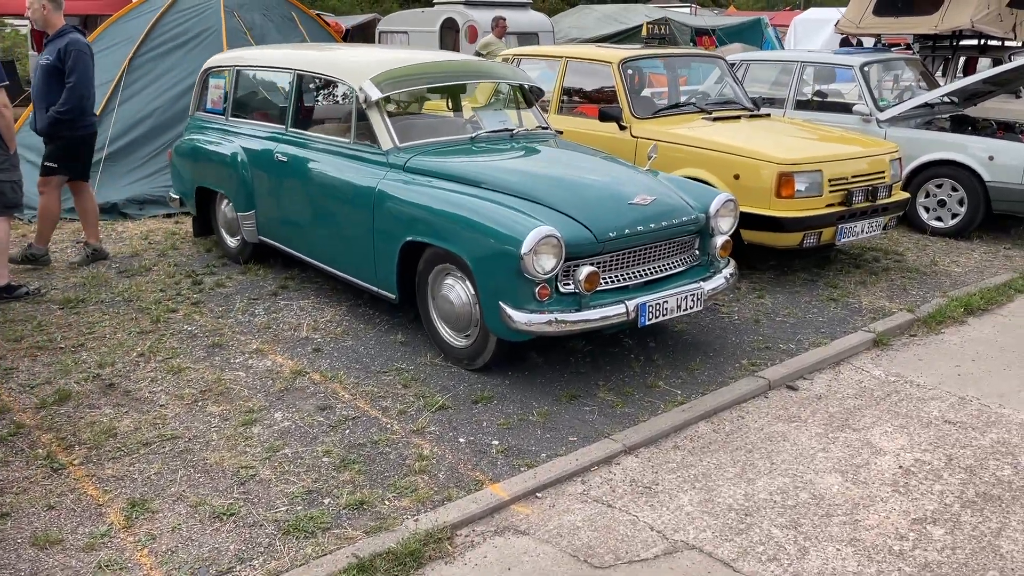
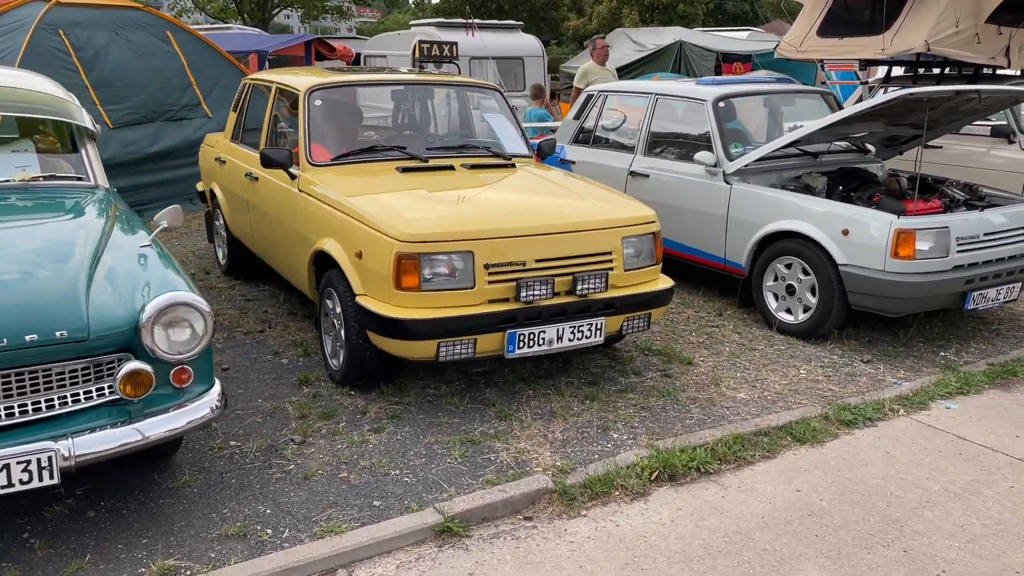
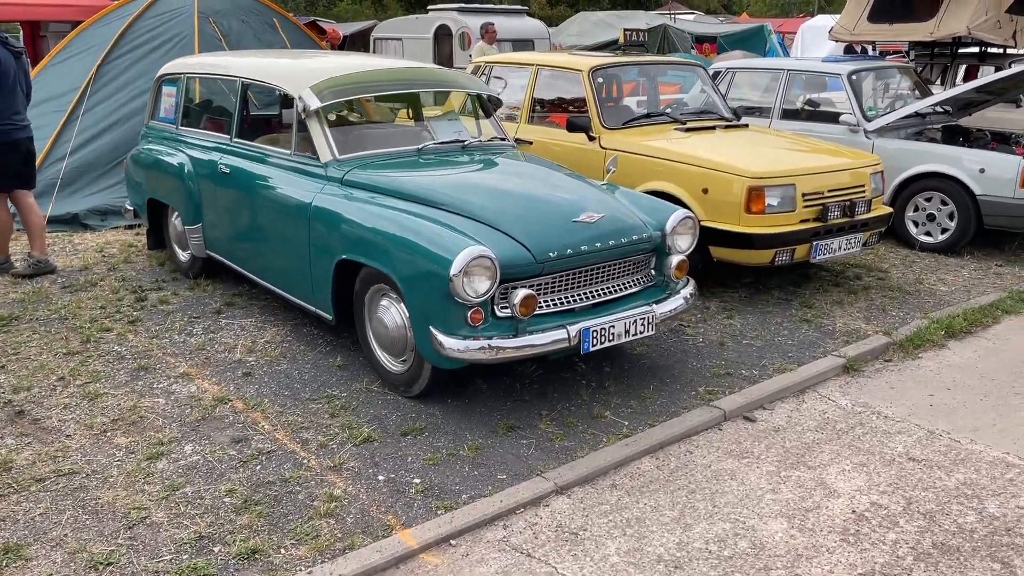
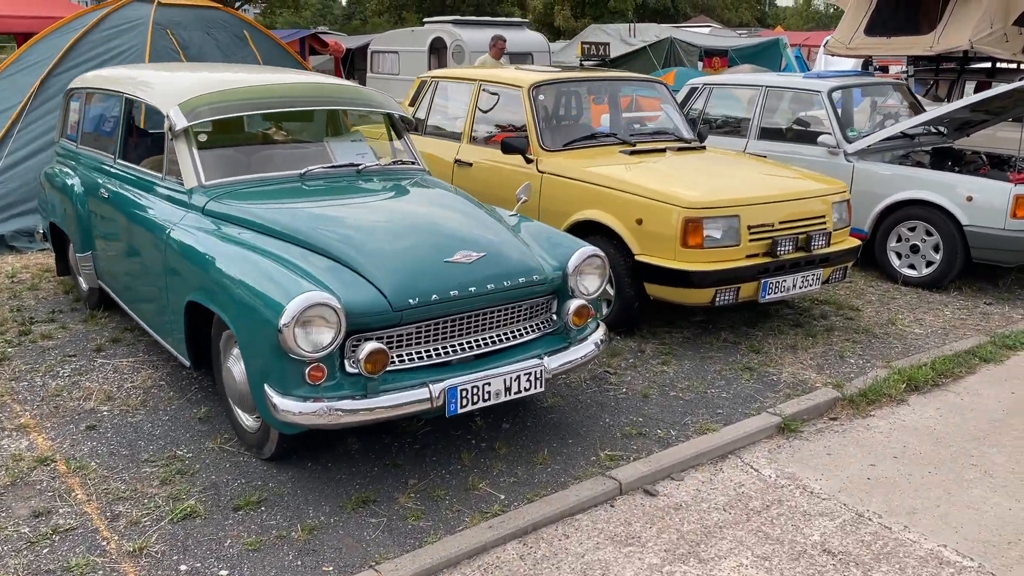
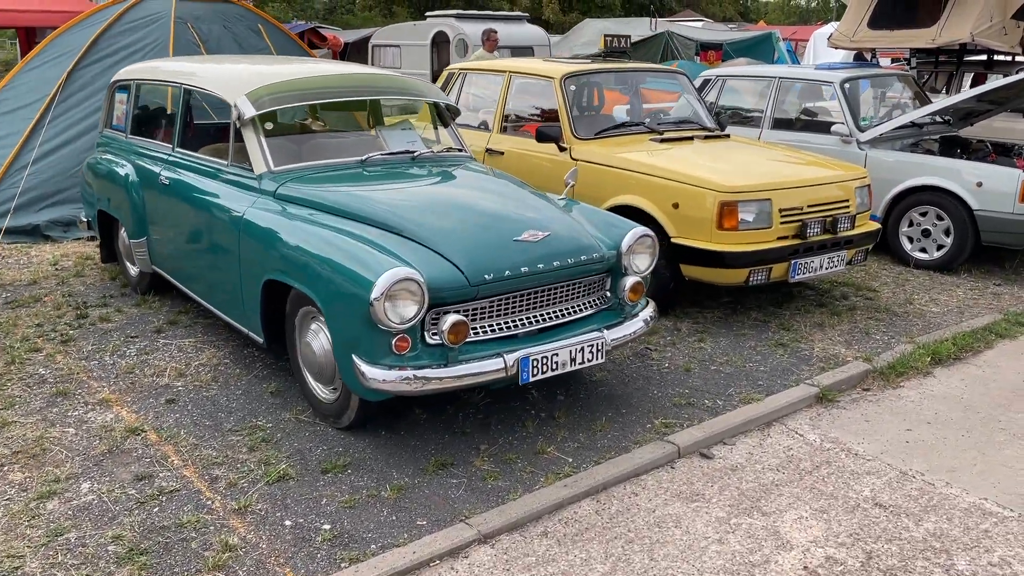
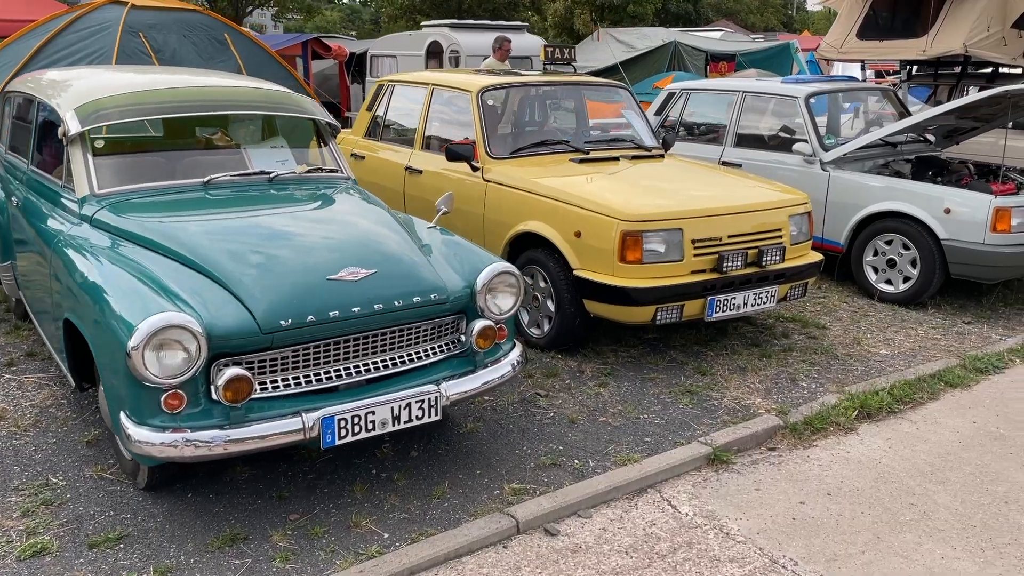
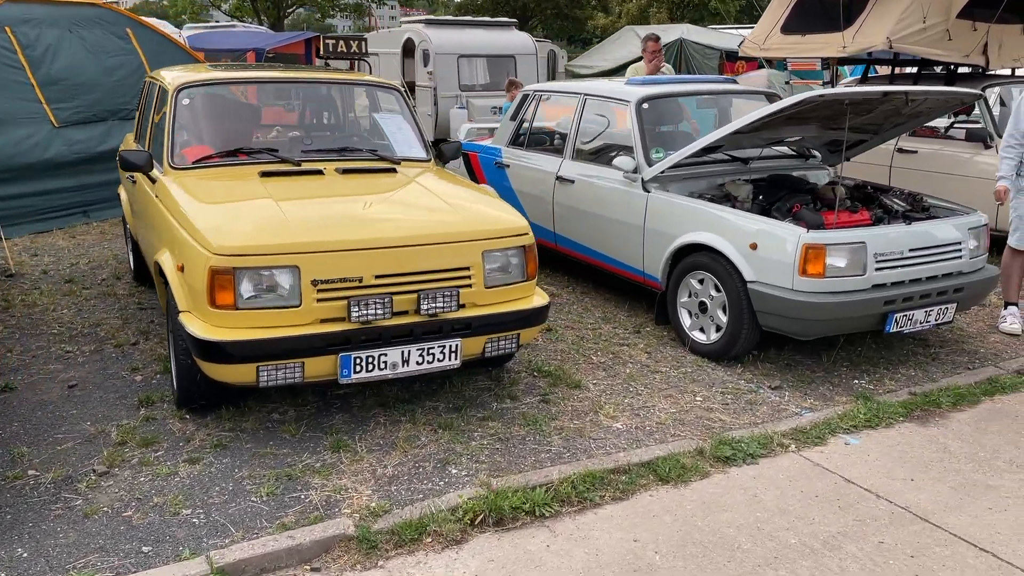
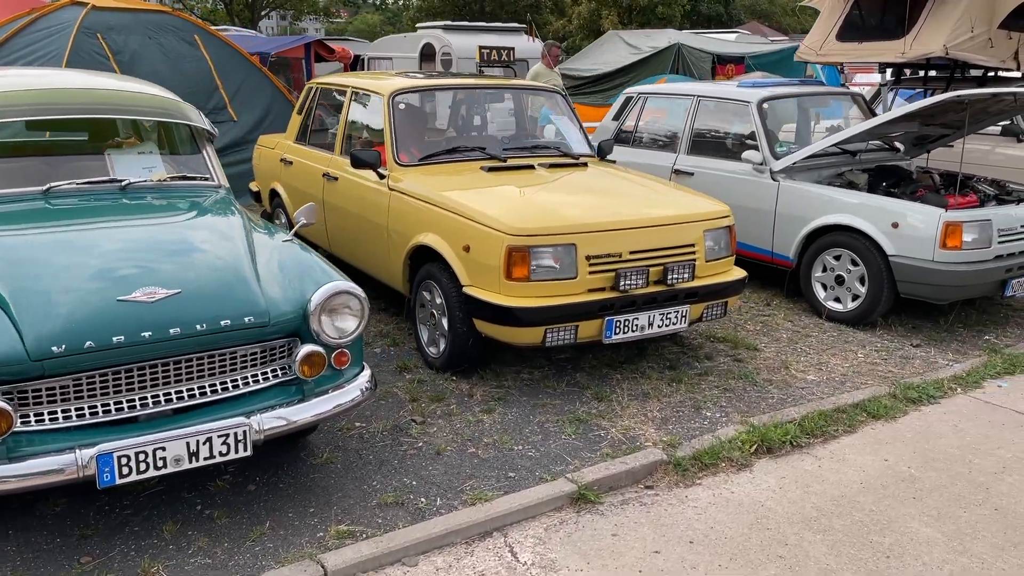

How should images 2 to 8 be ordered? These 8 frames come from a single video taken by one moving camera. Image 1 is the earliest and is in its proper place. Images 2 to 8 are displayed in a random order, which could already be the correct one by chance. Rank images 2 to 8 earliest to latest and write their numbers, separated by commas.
3, 5, 4, 6, 8, 2, 7
